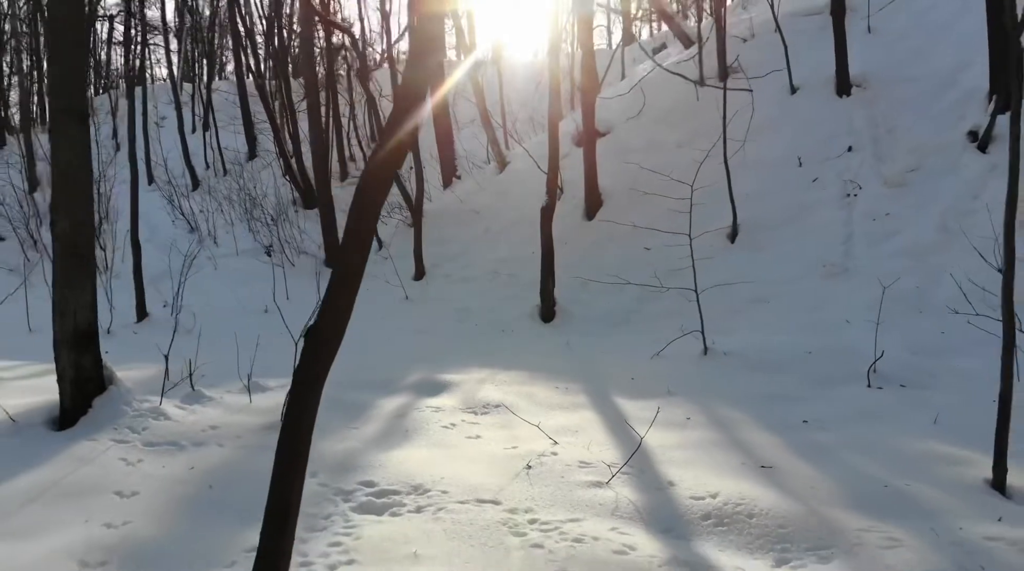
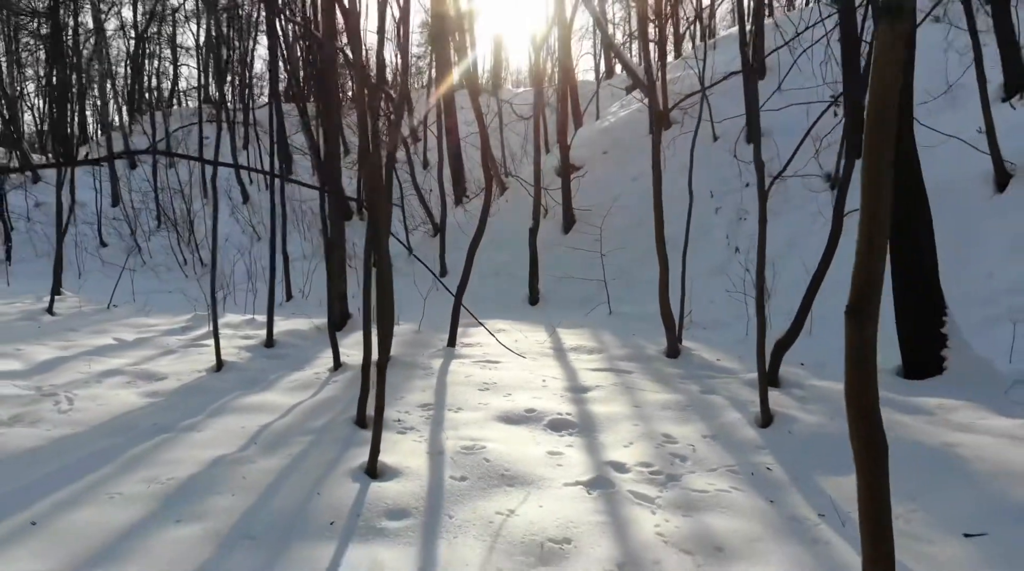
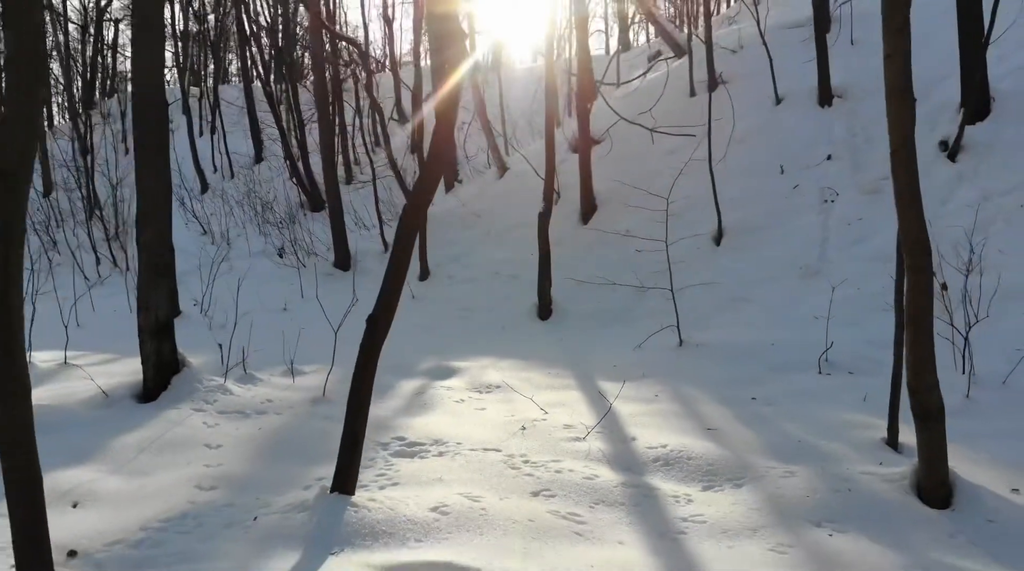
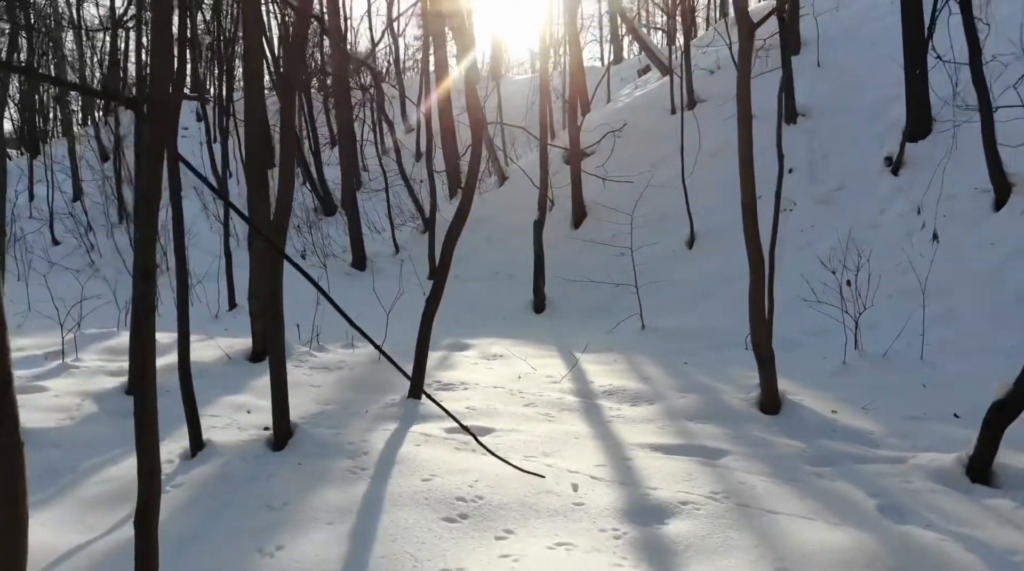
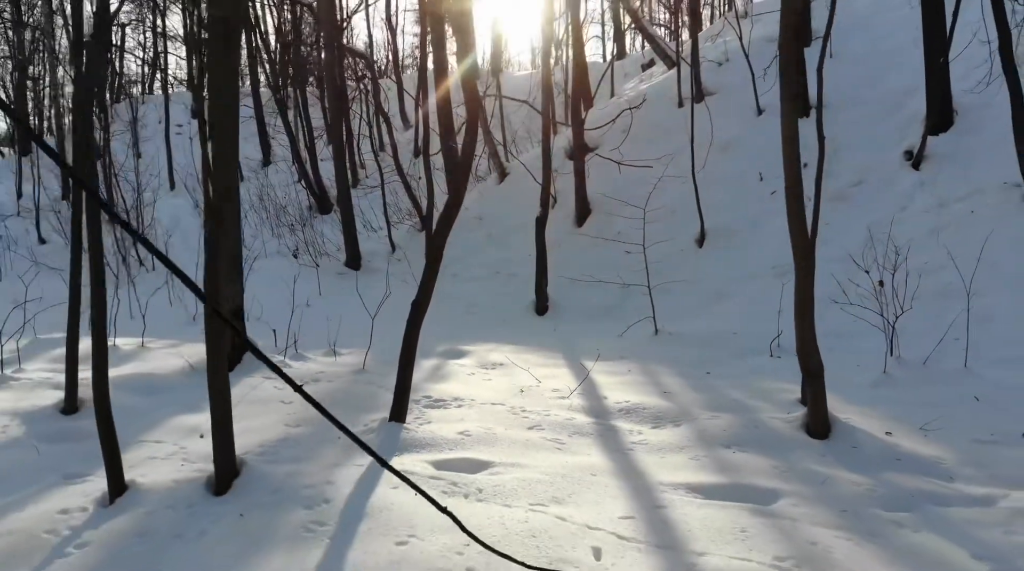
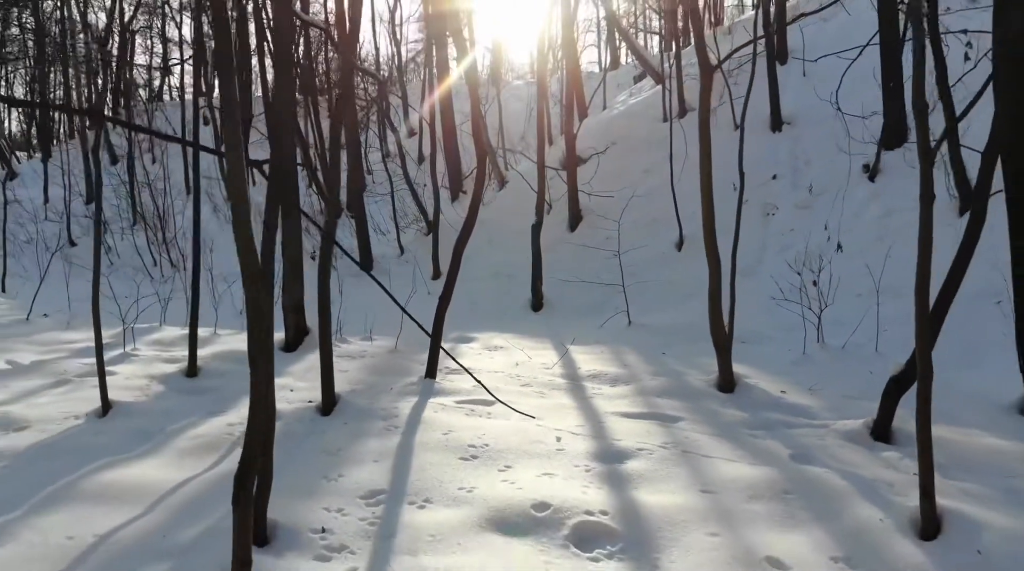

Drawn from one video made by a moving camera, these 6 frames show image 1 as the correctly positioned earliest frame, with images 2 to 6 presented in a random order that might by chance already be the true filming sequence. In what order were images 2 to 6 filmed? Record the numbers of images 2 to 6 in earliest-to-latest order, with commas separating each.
3, 5, 4, 6, 2
